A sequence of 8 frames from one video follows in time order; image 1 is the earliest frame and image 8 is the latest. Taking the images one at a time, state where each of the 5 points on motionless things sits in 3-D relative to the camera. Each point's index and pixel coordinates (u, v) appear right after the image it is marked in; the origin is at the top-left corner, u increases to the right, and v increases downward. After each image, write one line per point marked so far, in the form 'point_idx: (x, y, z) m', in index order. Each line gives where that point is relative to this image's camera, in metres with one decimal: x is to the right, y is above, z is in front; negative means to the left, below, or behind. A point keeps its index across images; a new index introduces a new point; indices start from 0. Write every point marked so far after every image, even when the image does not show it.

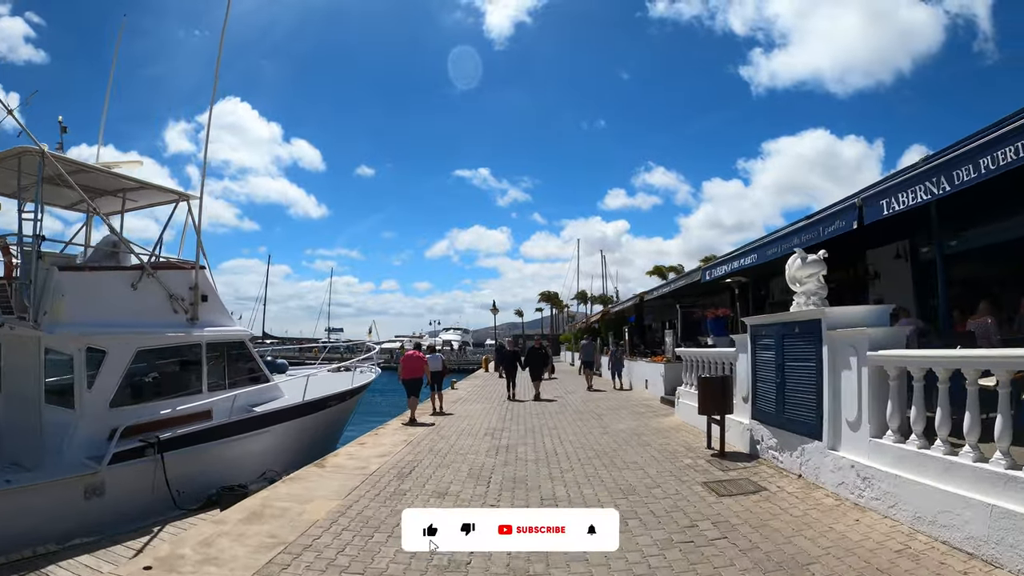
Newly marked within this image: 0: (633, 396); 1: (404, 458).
0: (+3.3, -2.9, +15.8) m
1: (-1.4, -2.3, +7.9) m
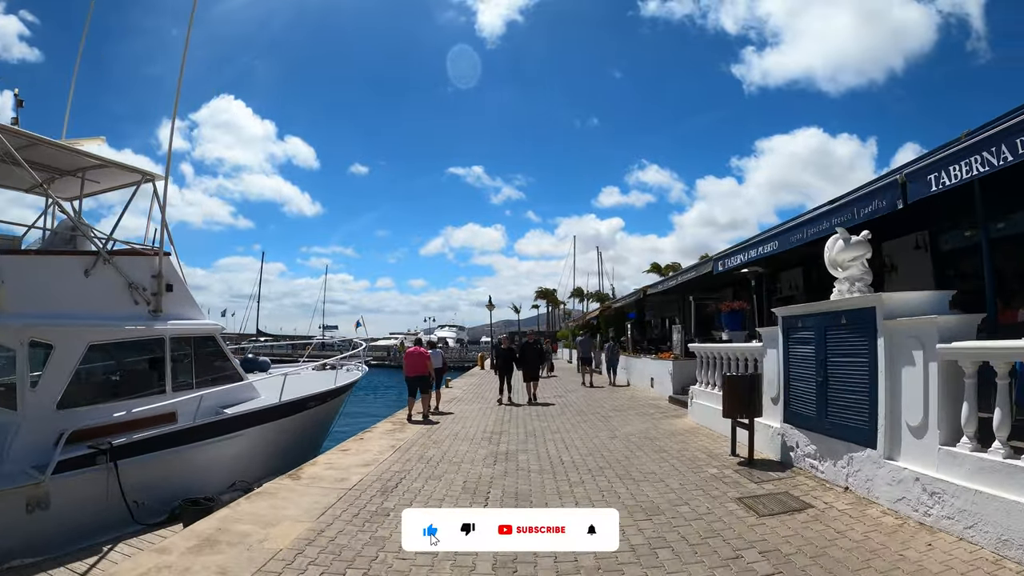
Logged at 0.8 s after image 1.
0: (+3.2, -2.7, +14.9) m
1: (-1.4, -2.1, +6.9) m
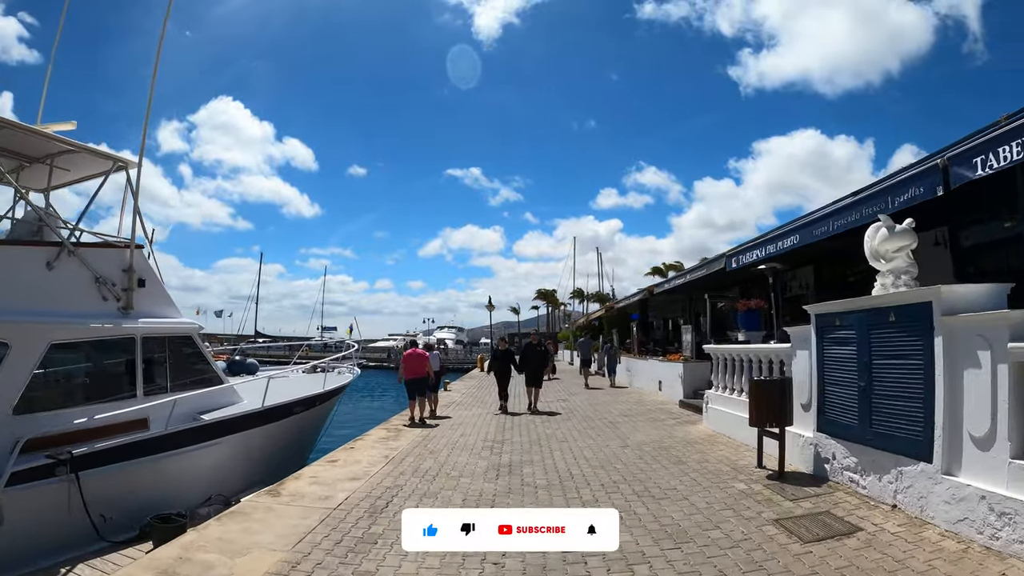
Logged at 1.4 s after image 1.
0: (+3.2, -2.7, +14.2) m
1: (-1.4, -2.1, +6.2) m
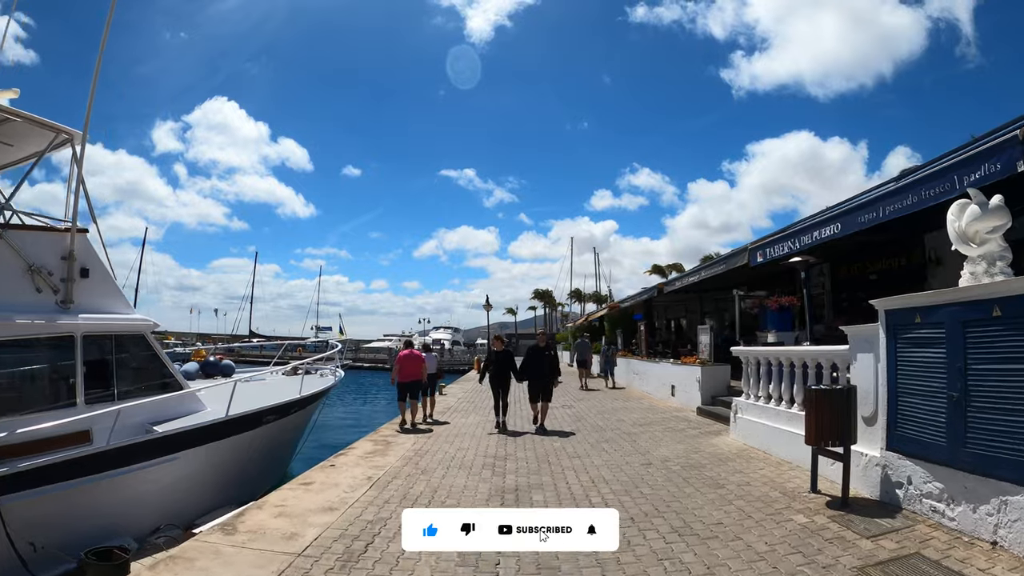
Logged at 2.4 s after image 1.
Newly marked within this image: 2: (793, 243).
0: (+3.3, -2.6, +13.1) m
1: (-1.3, -2.0, +5.1) m
2: (+4.8, +0.8, +10.1) m
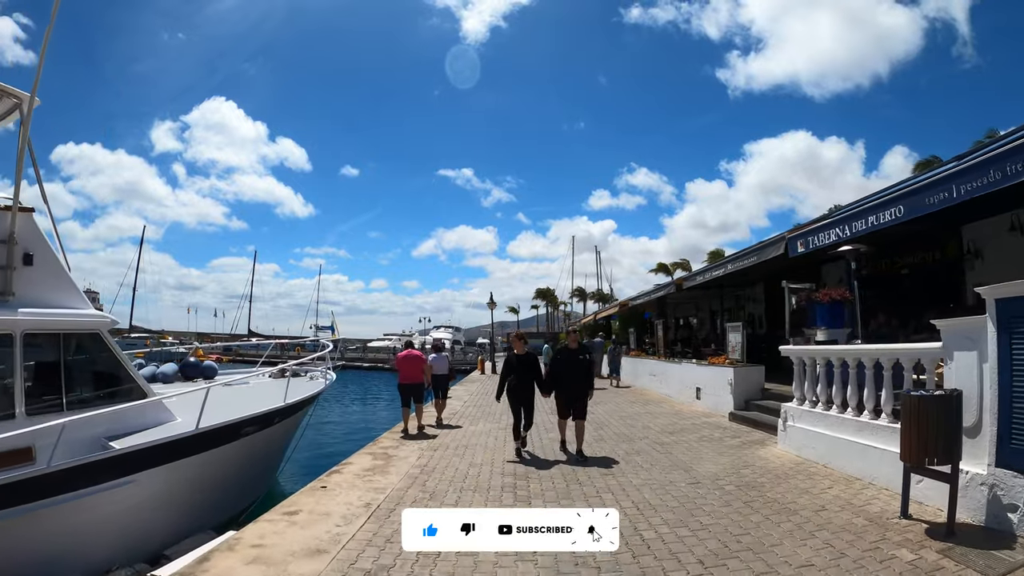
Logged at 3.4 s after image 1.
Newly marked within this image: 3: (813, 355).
0: (+3.5, -2.5, +12.0) m
1: (-1.0, -1.9, +4.0) m
2: (+5.1, +0.9, +9.0) m
3: (+3.8, -0.9, +7.5) m
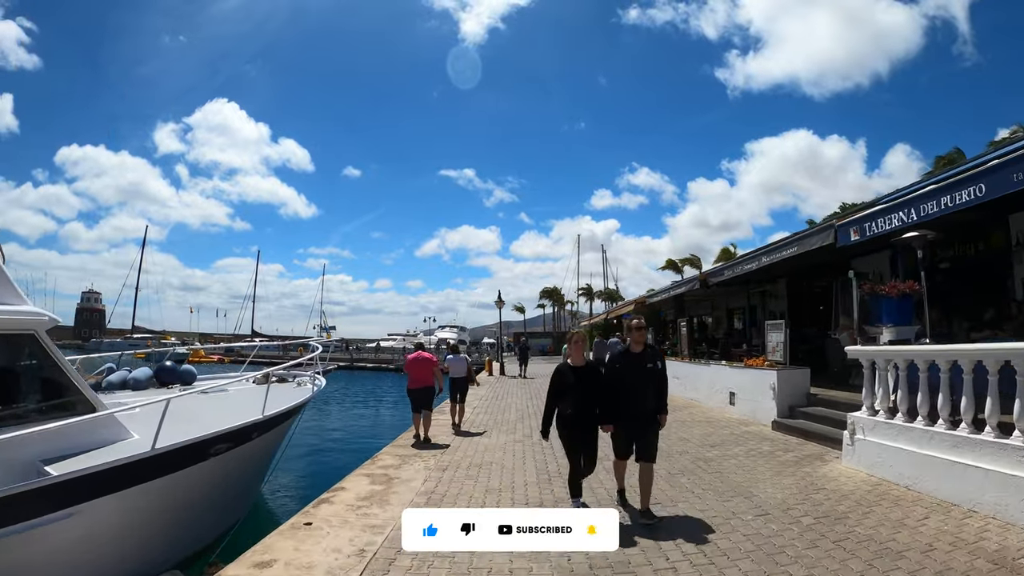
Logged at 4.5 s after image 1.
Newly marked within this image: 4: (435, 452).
0: (+3.8, -2.4, +10.9) m
1: (-0.8, -1.8, +2.9) m
2: (+5.3, +1.0, +7.9) m
3: (+4.1, -0.8, +6.4) m
4: (-1.0, -2.1, +7.6) m
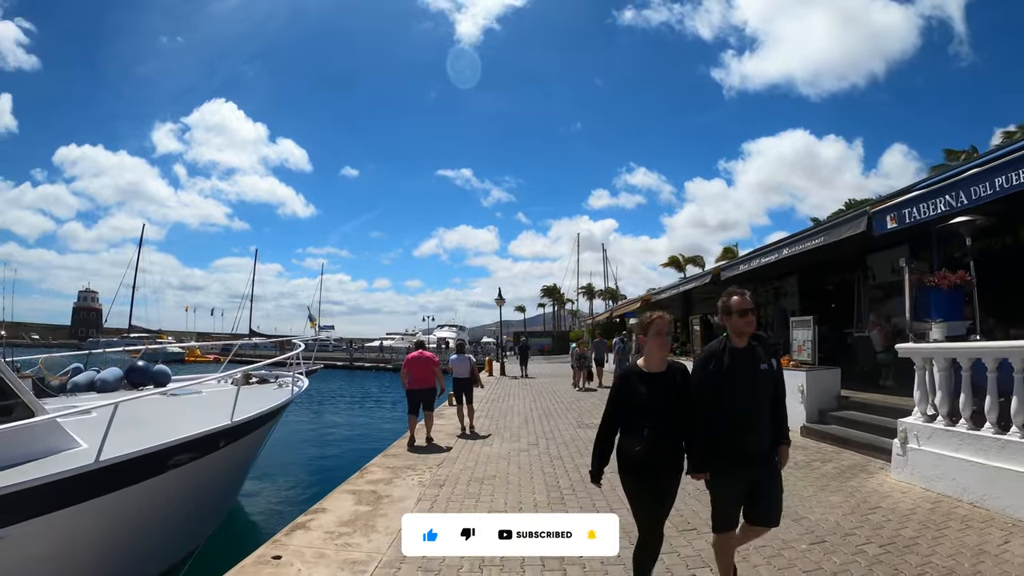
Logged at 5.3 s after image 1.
0: (+3.8, -2.3, +10.1) m
1: (-0.7, -1.7, +2.1) m
2: (+5.4, +1.1, +7.1) m
3: (+4.1, -0.7, +5.6) m
4: (-0.9, -2.0, +6.8) m
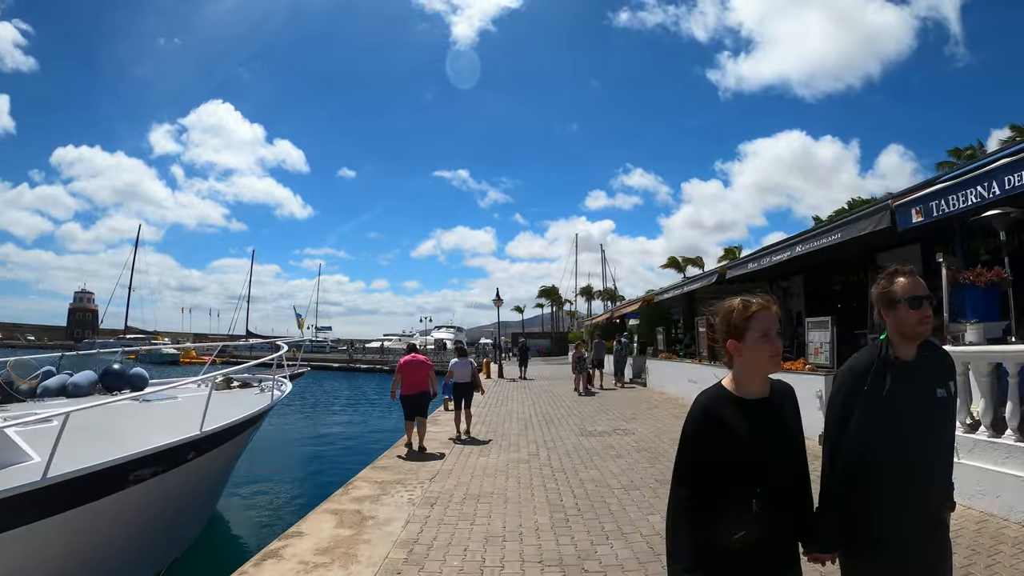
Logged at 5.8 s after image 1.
0: (+3.8, -2.3, +9.6) m
1: (-0.7, -1.7, +1.6) m
2: (+5.4, +1.2, +6.6) m
3: (+4.1, -0.6, +5.1) m
4: (-0.9, -2.0, +6.3) m
